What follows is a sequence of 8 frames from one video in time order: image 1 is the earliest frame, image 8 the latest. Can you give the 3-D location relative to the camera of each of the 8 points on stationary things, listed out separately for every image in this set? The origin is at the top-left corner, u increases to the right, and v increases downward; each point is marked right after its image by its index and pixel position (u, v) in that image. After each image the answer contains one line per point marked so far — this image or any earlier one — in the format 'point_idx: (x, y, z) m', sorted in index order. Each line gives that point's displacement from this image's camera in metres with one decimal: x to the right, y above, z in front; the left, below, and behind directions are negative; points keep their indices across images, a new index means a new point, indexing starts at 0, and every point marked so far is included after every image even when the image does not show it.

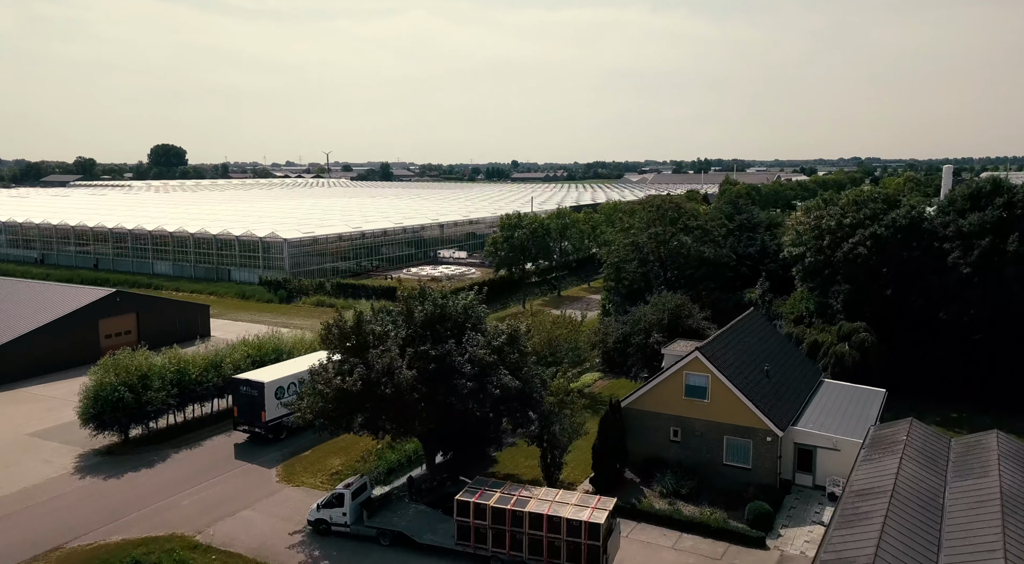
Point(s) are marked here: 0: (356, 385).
0: (-2.4, -1.6, +11.9) m
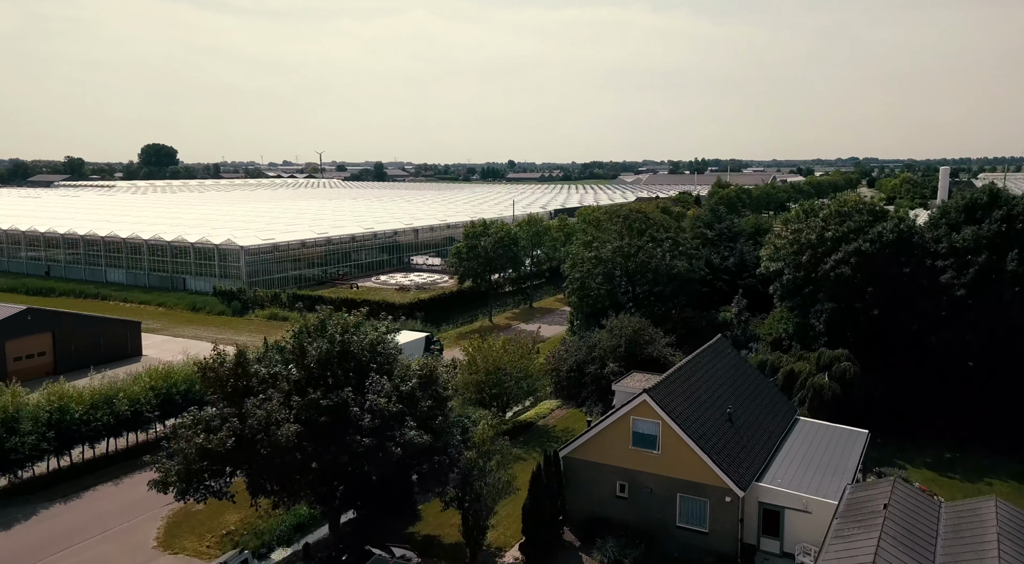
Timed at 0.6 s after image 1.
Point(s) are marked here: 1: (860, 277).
0: (-3.7, -2.1, +9.9) m
1: (+8.4, +0.1, +18.2) m
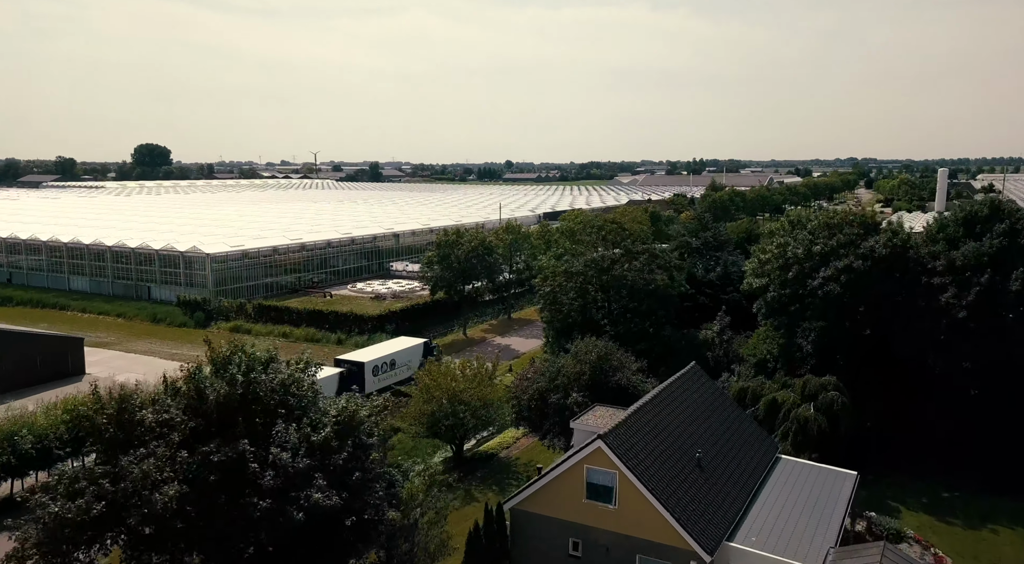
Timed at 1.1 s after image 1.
0: (-4.7, -2.5, +8.3) m
1: (+7.5, -0.3, +16.7) m
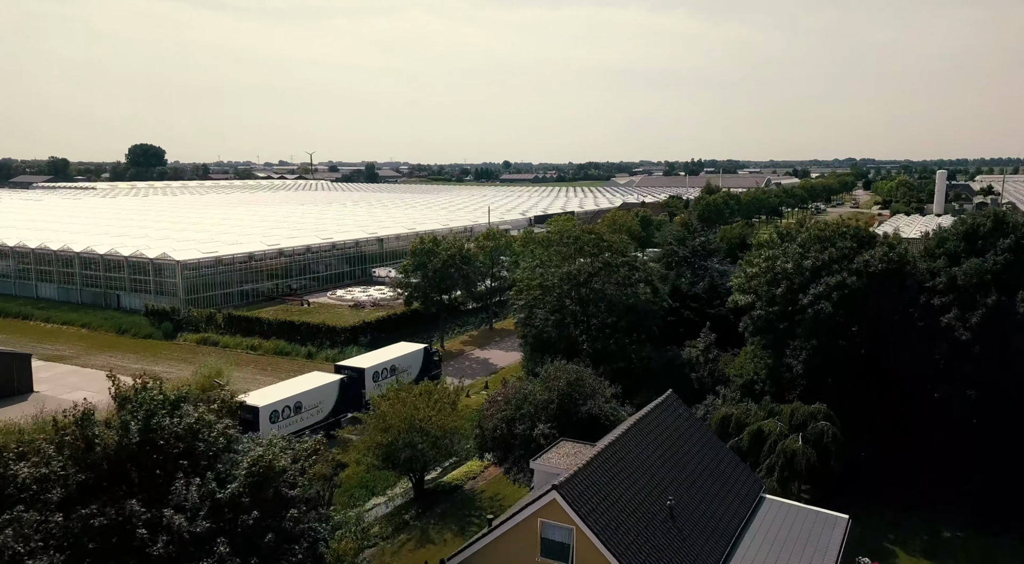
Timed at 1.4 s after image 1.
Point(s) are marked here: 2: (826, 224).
0: (-5.4, -2.9, +7.1) m
1: (+6.7, -0.7, +15.4) m
2: (+7.3, +1.3, +17.6) m
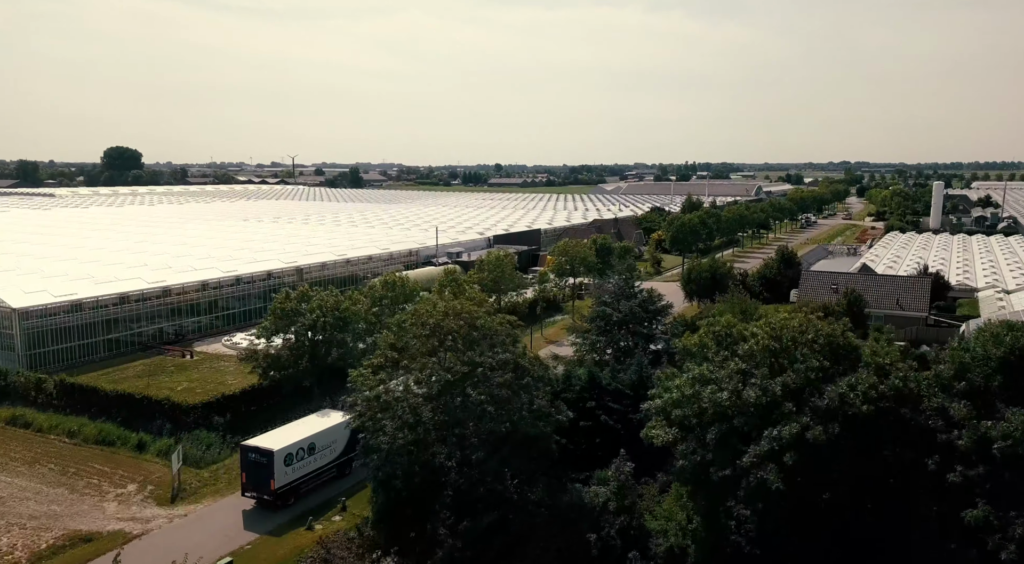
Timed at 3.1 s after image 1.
0: (-8.3, -4.7, +1.2) m
1: (+3.8, -2.6, +9.7) m
2: (+4.4, -0.6, +11.9) m
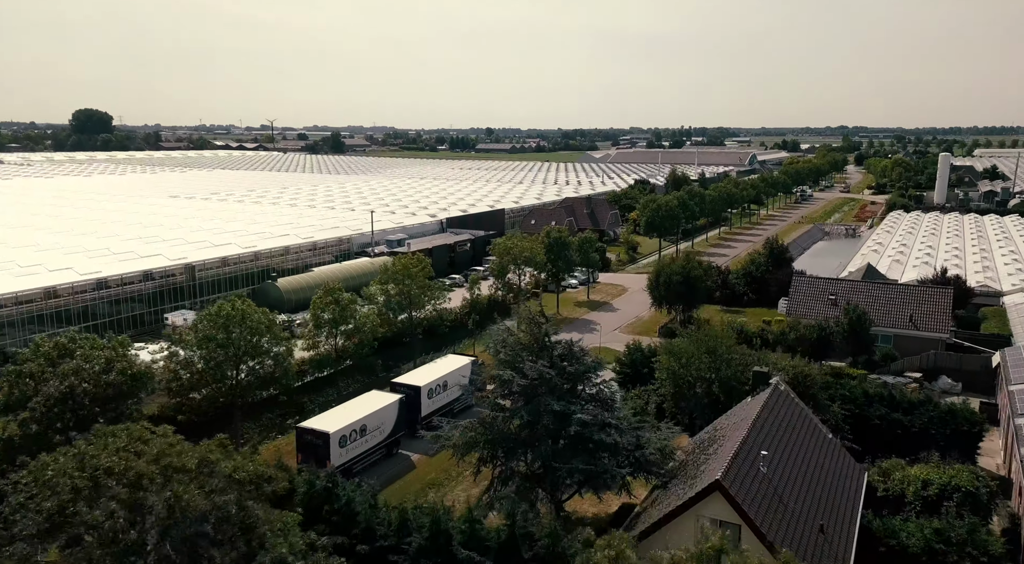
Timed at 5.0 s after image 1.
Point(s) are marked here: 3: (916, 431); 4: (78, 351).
0: (-10.9, -6.6, -5.2) m
1: (+1.1, -4.0, +3.2) m
2: (+1.7, -2.0, +5.3) m
3: (+10.1, -3.7, +18.9) m
4: (-8.2, -1.3, +15.3) m
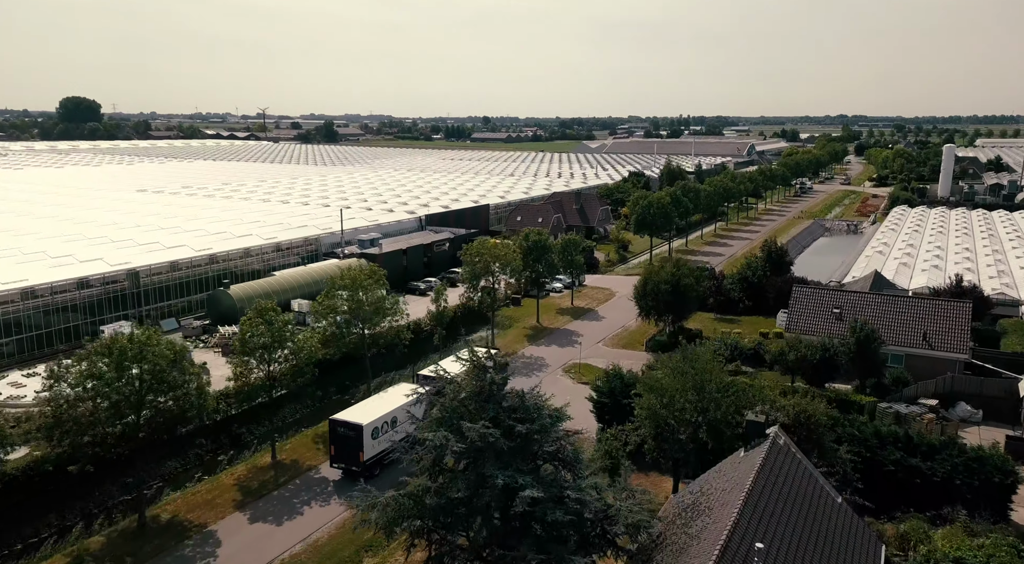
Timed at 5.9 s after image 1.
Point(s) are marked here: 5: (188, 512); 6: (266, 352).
0: (-11.9, -7.4, -8.0) m
1: (+0.1, -4.8, +0.4) m
2: (+0.7, -2.7, +2.5) m
3: (+9.1, -4.3, +16.1) m
4: (-9.2, -1.9, +12.5) m
5: (-7.0, -5.0, +16.5) m
6: (-6.2, -1.8, +19.0) m
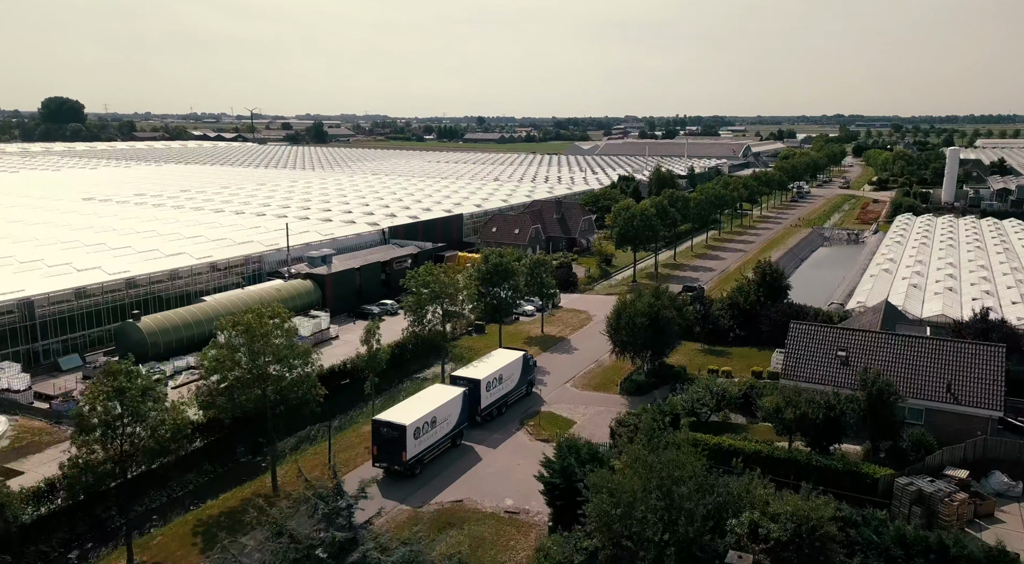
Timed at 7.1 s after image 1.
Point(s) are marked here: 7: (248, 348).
0: (-13.3, -8.5, -12.2) m
1: (-1.4, -5.9, -3.7) m
2: (-0.8, -3.8, -1.6) m
3: (+7.6, -5.3, +12.1) m
4: (-10.7, -3.0, +8.3) m
5: (-8.6, -6.1, +12.4) m
6: (-7.7, -2.8, +14.9) m
7: (-6.3, -1.6, +18.1) m
